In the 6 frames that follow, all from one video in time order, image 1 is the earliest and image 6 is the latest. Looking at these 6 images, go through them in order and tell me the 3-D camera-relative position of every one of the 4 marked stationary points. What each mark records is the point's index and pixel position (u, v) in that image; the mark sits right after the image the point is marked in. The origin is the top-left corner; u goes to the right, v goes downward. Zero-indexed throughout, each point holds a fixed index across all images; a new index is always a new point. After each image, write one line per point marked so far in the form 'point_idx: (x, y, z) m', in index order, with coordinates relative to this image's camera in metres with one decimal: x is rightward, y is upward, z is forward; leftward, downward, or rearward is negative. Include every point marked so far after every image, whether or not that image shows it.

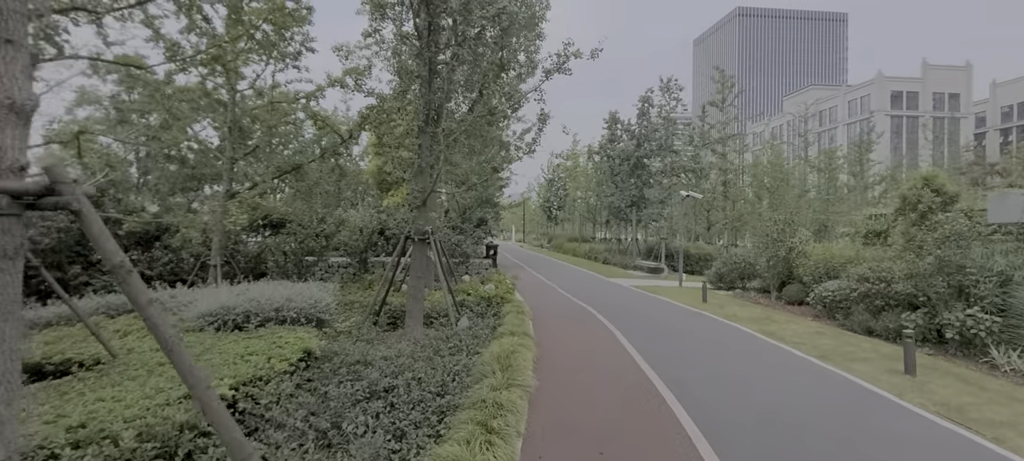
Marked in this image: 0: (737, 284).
0: (+7.4, -1.8, +16.3) m
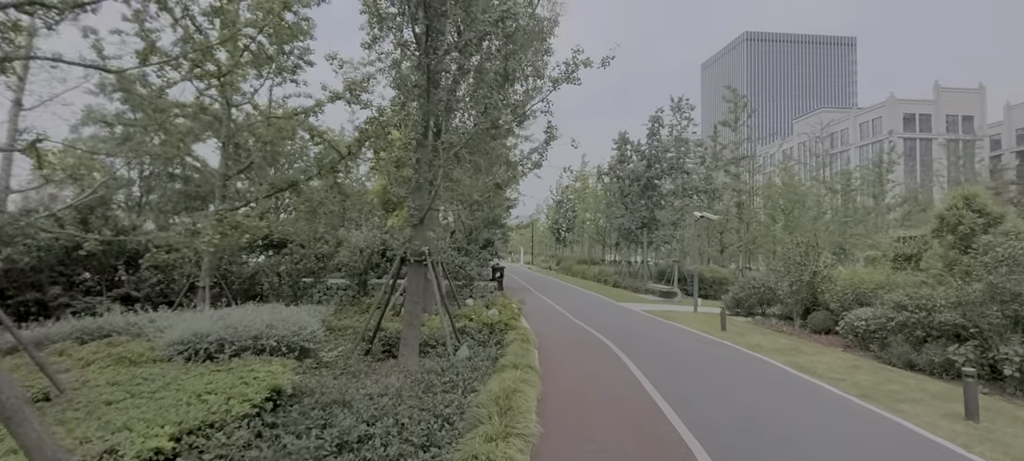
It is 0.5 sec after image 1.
0: (+7.6, -2.5, +15.4) m
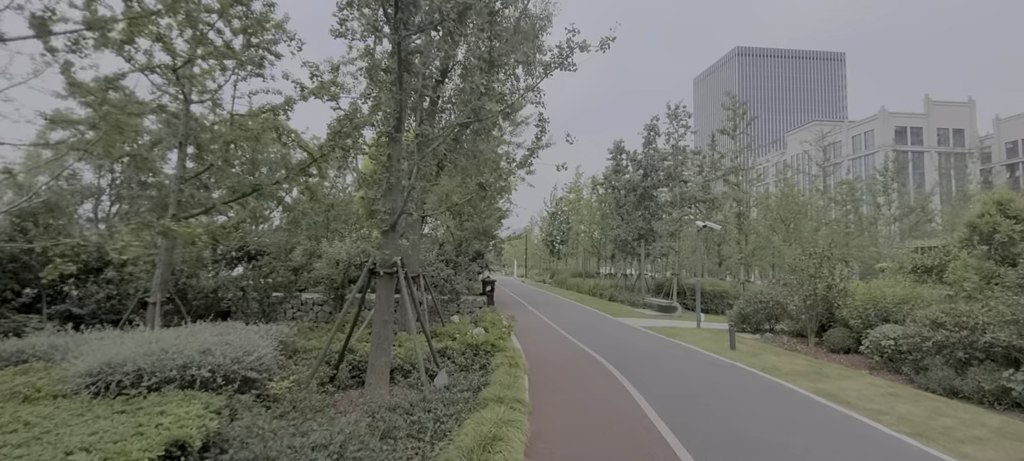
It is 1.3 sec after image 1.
0: (+7.4, -2.8, +14.3) m
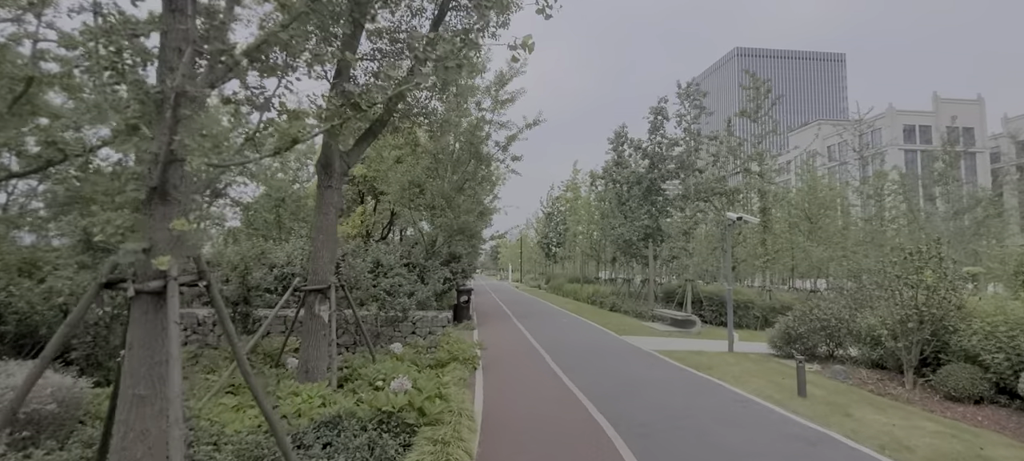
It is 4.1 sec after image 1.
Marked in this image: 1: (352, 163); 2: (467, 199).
0: (+6.7, -2.7, +10.7) m
1: (-2.5, +1.1, +7.7) m
2: (-1.6, +1.1, +17.6) m
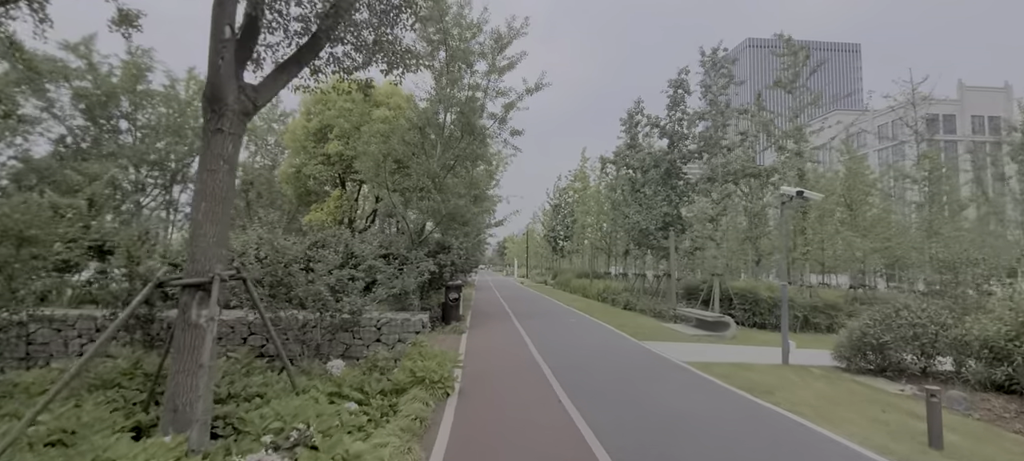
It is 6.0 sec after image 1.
0: (+6.6, -2.3, +8.2) m
1: (-2.7, +1.4, +5.3) m
2: (-1.6, +1.6, +15.1) m
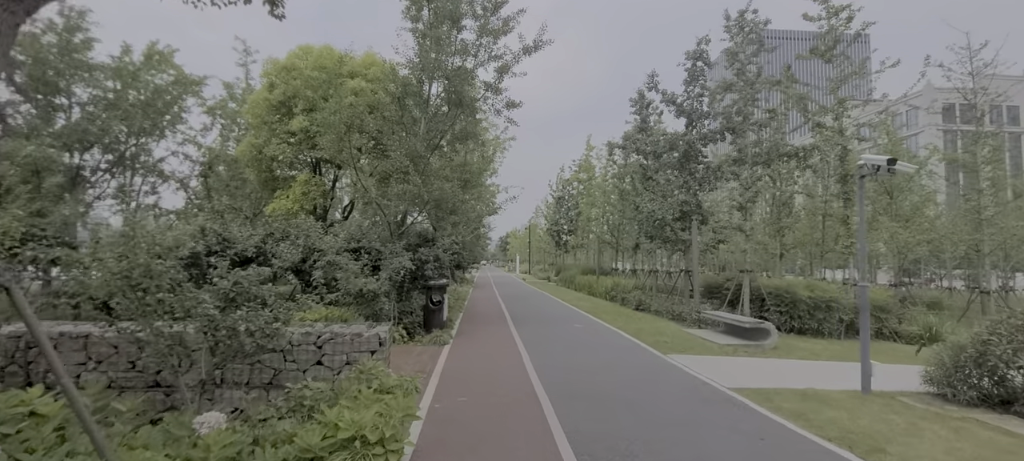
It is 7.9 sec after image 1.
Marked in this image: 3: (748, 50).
0: (+6.5, -2.0, +5.9) m
1: (-2.9, +1.6, +3.1) m
2: (-1.7, +1.8, +12.9) m
3: (+7.9, +6.0, +16.5) m
